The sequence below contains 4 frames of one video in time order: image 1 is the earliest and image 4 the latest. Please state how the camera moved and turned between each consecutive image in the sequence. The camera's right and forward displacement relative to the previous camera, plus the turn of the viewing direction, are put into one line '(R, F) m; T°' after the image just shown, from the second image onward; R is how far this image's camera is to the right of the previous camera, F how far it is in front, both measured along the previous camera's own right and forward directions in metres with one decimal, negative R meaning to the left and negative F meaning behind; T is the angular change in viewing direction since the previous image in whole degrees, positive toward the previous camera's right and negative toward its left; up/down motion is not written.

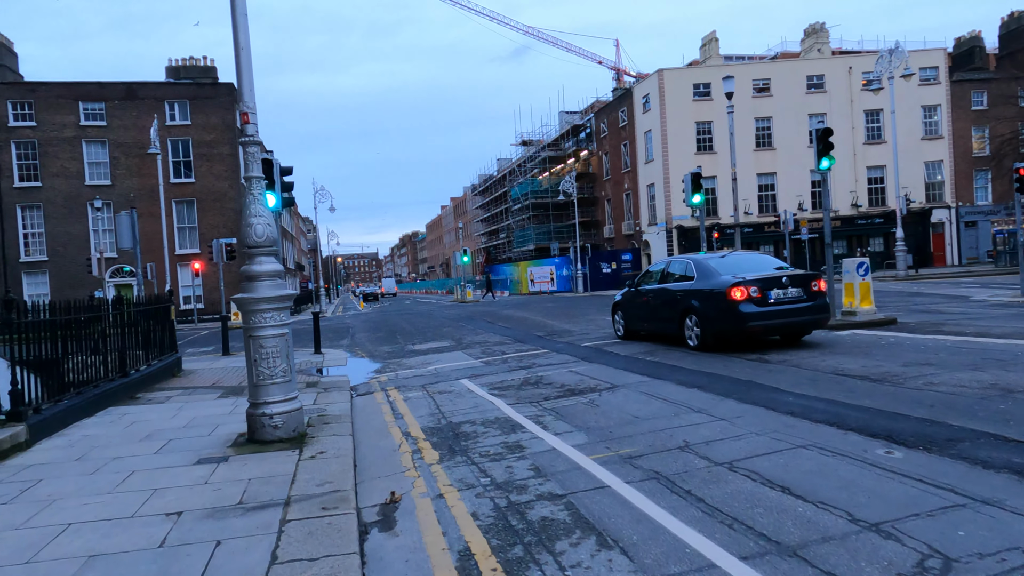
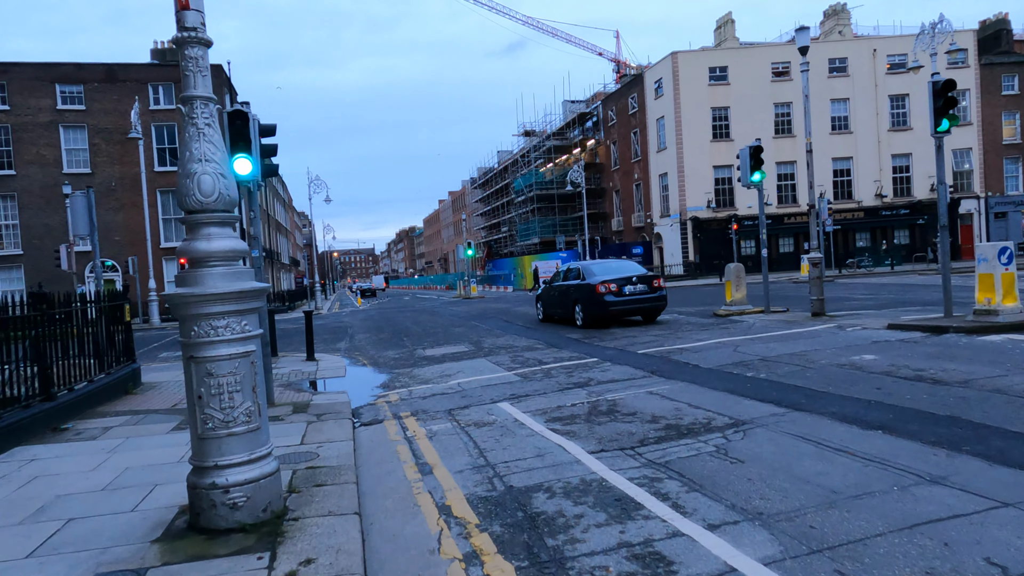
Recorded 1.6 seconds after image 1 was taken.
(-0.7, +2.5) m; 0°
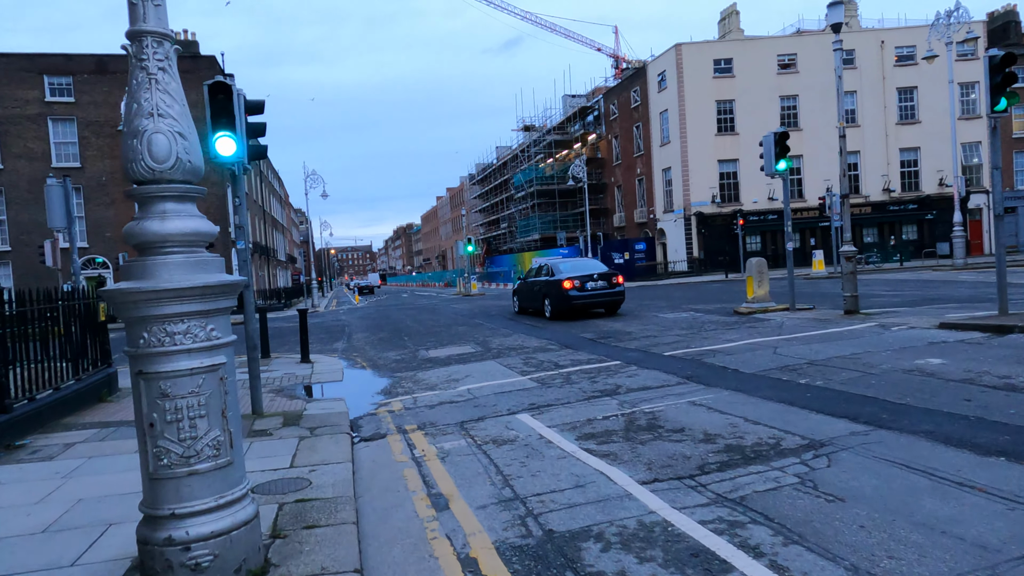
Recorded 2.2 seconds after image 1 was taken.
(-0.2, +0.9) m; 0°
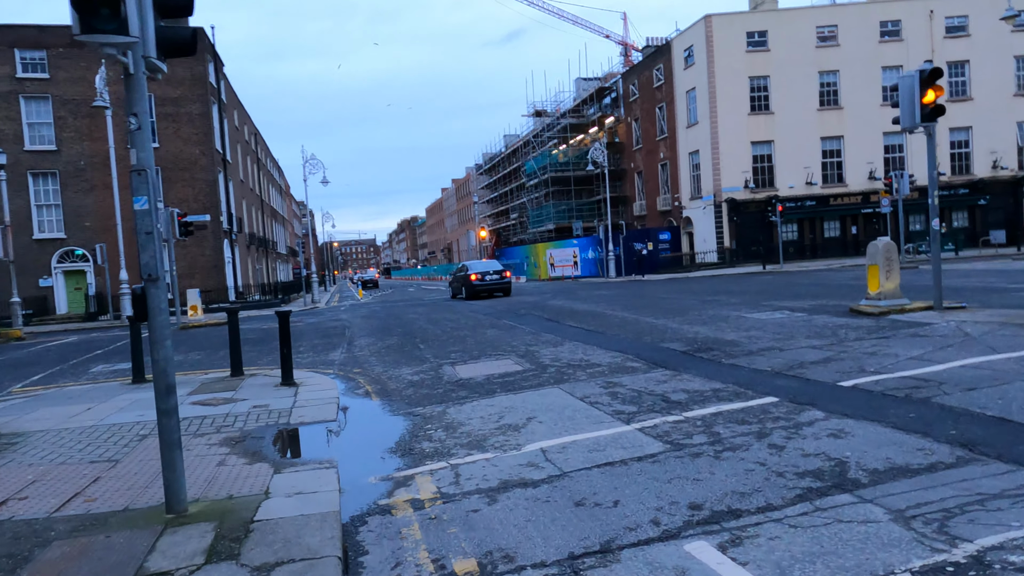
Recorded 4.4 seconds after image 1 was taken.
(-0.7, +3.3) m; 0°
